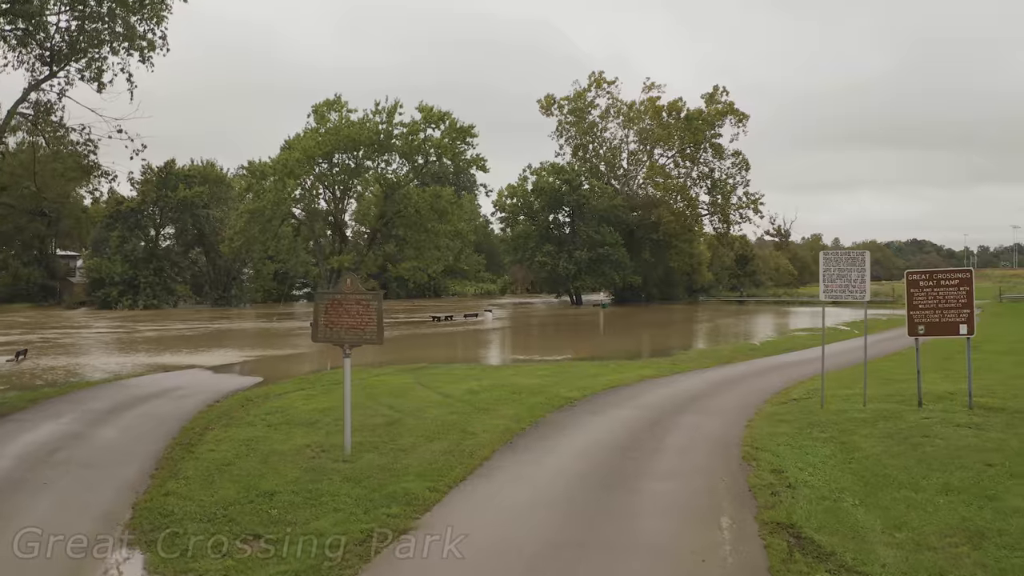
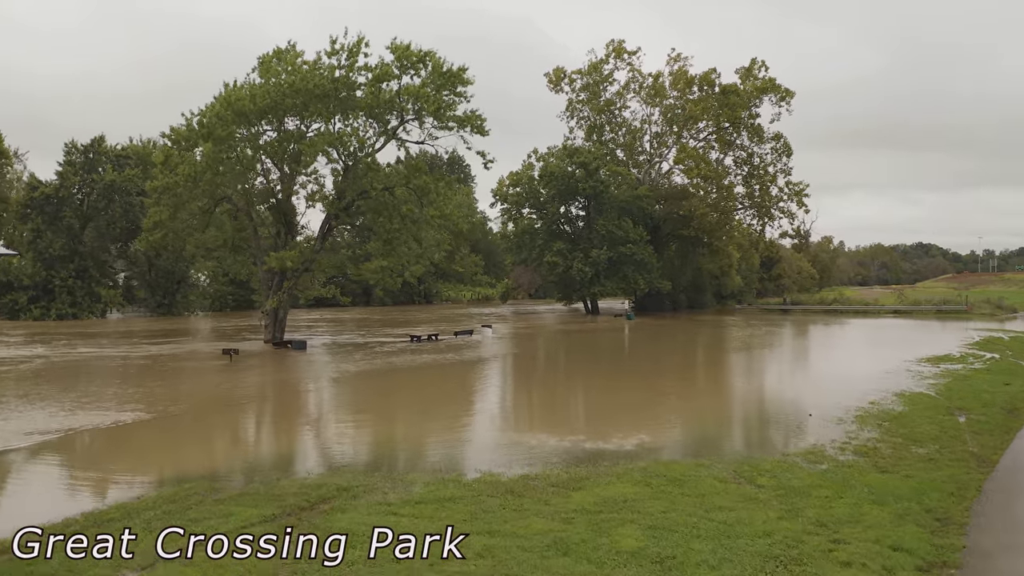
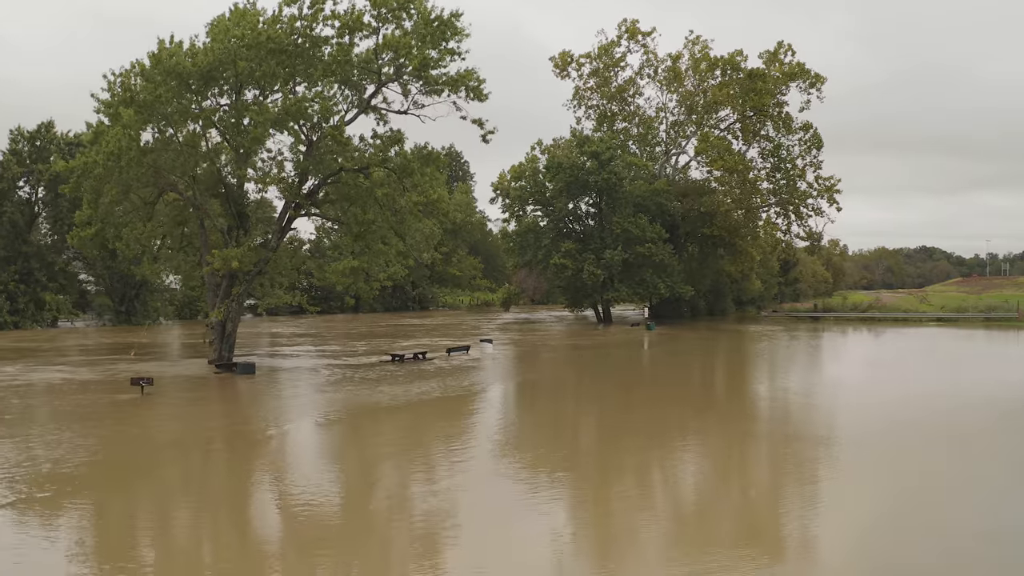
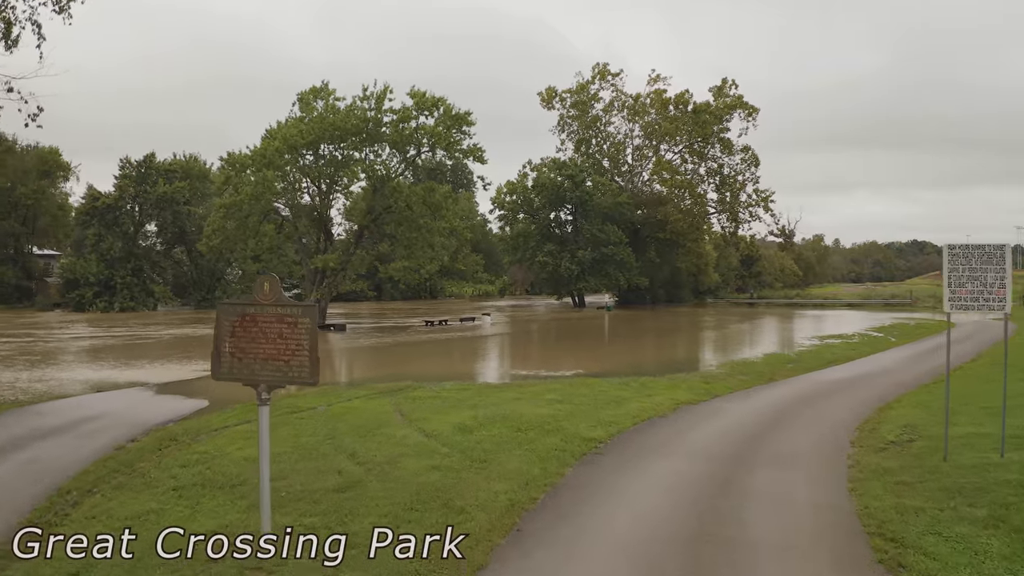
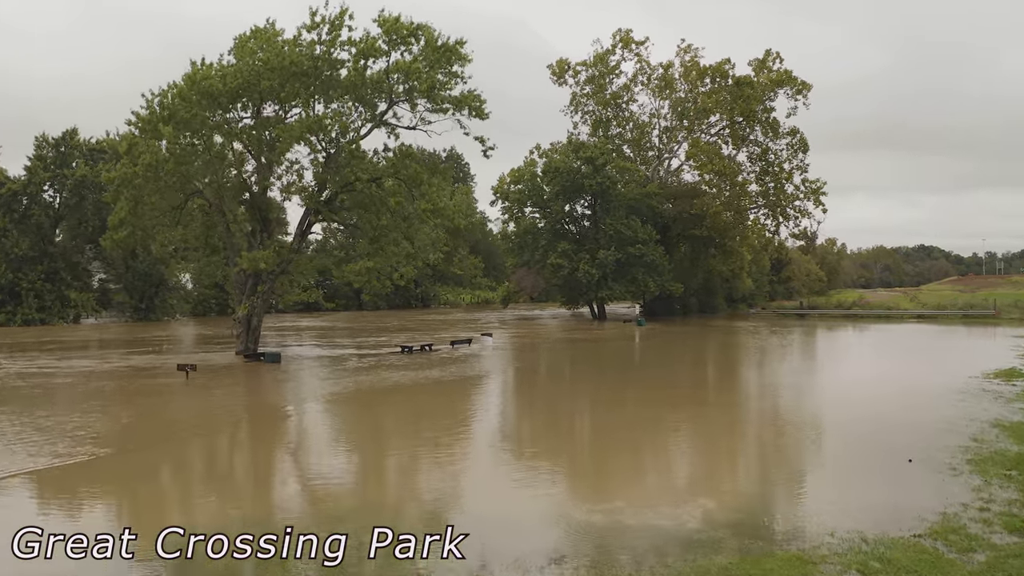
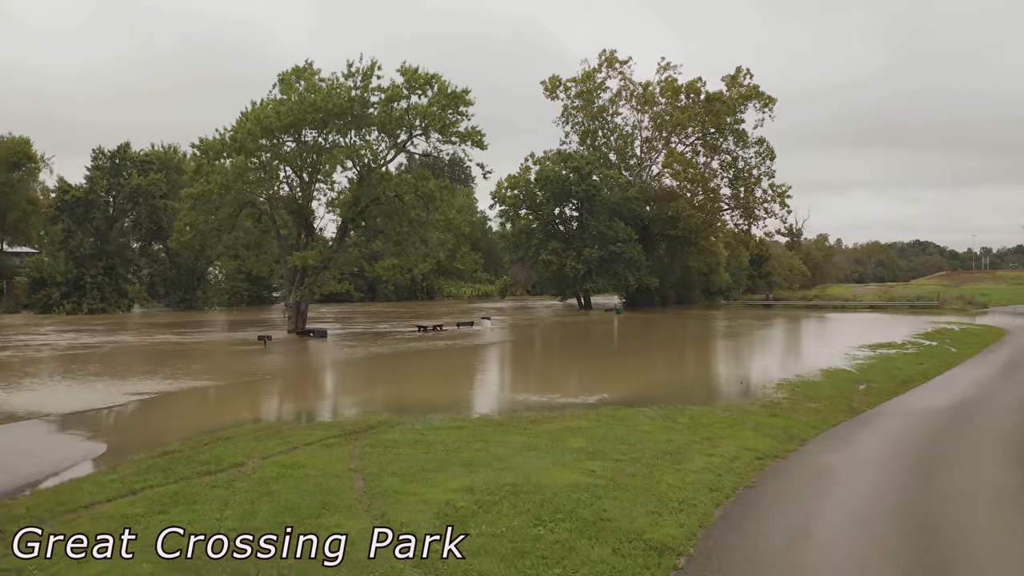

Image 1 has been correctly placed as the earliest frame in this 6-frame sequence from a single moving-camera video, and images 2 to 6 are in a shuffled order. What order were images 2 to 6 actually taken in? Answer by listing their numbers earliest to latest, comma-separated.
4, 6, 2, 5, 3
